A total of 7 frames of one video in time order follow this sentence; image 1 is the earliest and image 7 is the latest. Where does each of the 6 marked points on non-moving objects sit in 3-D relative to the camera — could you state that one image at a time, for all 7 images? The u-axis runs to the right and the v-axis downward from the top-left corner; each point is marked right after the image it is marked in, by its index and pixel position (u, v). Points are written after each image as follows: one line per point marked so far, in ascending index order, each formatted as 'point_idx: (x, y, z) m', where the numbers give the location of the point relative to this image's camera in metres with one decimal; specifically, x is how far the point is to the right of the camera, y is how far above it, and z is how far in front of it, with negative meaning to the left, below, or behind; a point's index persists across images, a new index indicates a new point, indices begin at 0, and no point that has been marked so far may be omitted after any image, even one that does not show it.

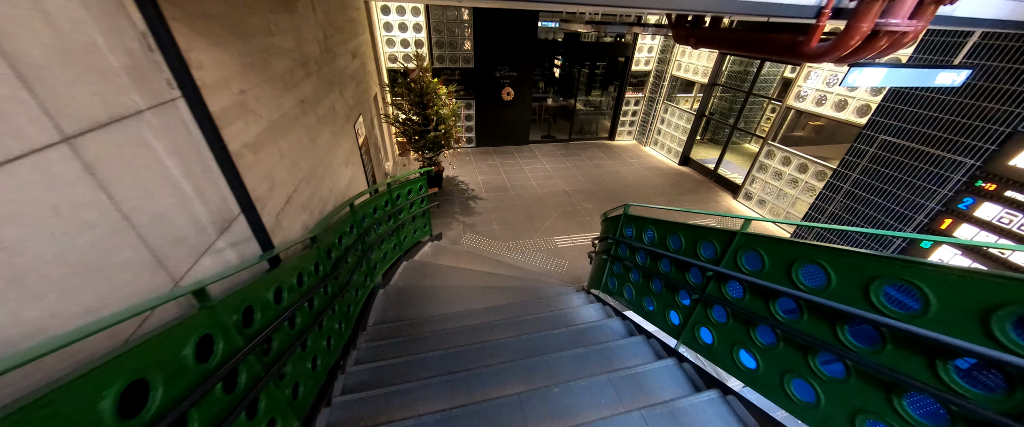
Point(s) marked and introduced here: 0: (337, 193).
0: (-1.6, +0.2, +2.7) m
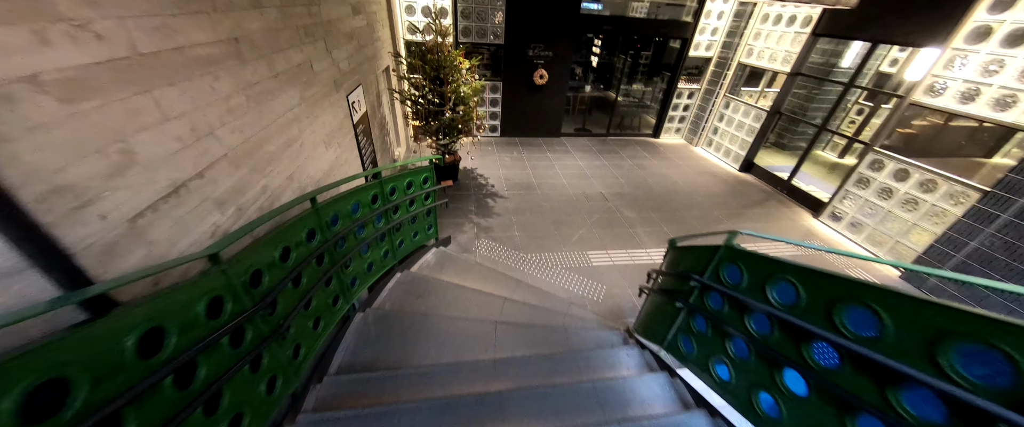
0: (-1.4, +0.2, +2.0) m
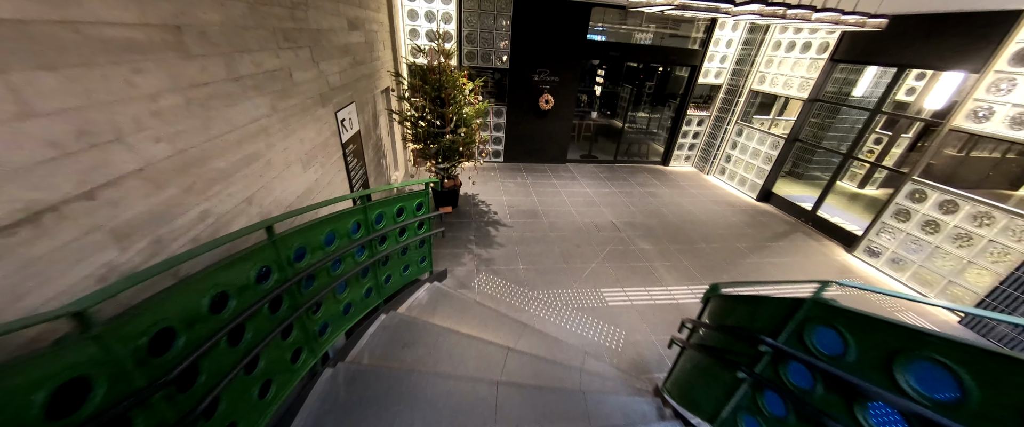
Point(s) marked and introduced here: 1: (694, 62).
0: (-1.3, 0.0, +1.7) m
1: (+3.4, +2.8, +5.7) m
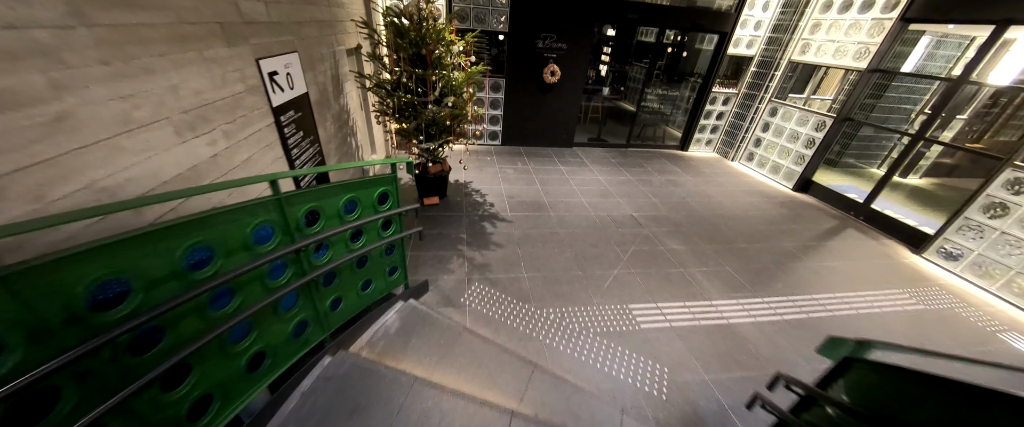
0: (-1.3, 0.0, +0.9) m
1: (+3.4, +3.0, +4.9) m
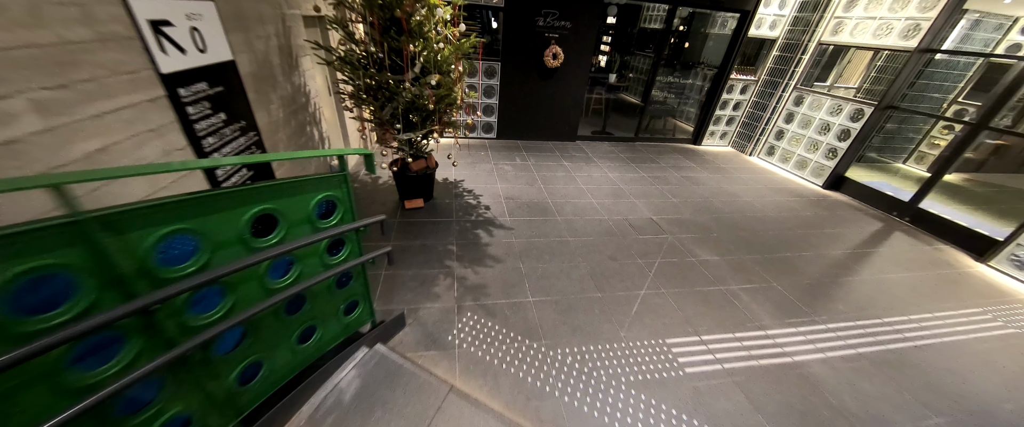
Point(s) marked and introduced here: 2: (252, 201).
0: (-1.3, 0.0, +0.3) m
1: (+3.4, +3.0, +4.4) m
2: (-0.8, 0.0, +0.9) m
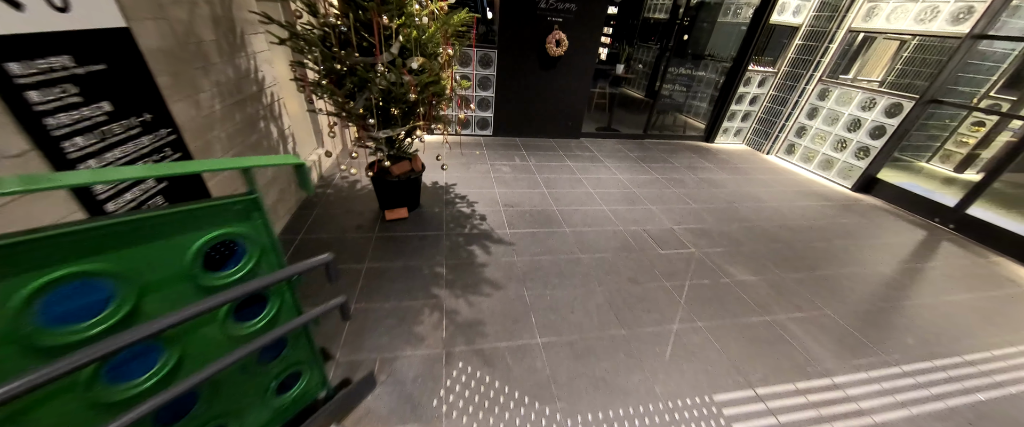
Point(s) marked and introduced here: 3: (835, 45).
0: (-1.2, -0.2, -0.1) m
1: (+3.3, +2.9, +3.9) m
2: (-0.8, -0.1, +0.5) m
3: (+4.2, +2.2, +3.9) m
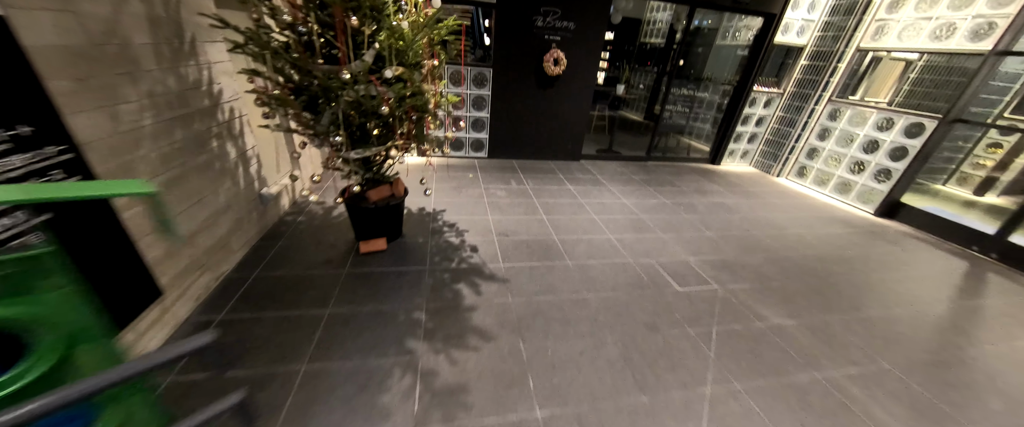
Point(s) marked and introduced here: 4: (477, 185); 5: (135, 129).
0: (-1.2, -0.2, -0.5) m
1: (+3.3, +2.6, +3.8) m
2: (-0.8, -0.2, +0.2) m
3: (+4.1, +1.9, +3.8) m
4: (-0.4, +0.3, +3.3) m
5: (-1.6, +0.4, +1.3) m
